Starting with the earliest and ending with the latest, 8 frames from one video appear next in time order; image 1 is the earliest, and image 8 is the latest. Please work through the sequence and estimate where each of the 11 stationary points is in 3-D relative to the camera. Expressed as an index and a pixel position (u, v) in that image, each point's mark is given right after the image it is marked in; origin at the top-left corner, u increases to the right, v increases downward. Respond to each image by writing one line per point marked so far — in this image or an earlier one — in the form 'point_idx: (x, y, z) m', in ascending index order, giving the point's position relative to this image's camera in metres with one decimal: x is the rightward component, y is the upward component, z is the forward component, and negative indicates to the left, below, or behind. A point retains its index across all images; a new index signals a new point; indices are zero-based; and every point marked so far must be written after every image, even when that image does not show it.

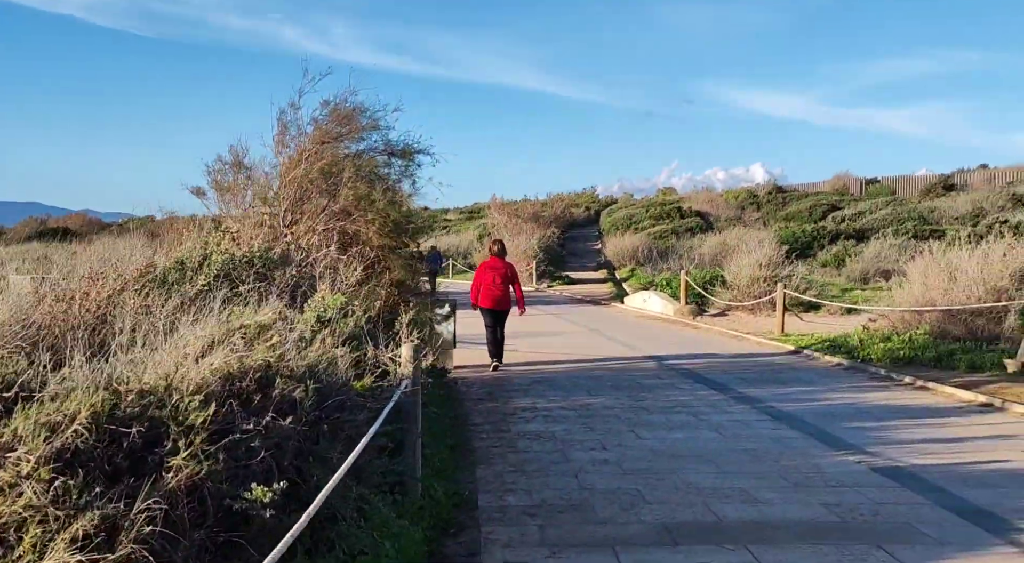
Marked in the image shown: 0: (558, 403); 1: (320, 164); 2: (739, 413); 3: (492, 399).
0: (+0.5, -1.3, +10.4) m
1: (-1.9, +1.2, +9.5) m
2: (+2.3, -1.3, +9.6) m
3: (-0.2, -1.3, +10.8) m
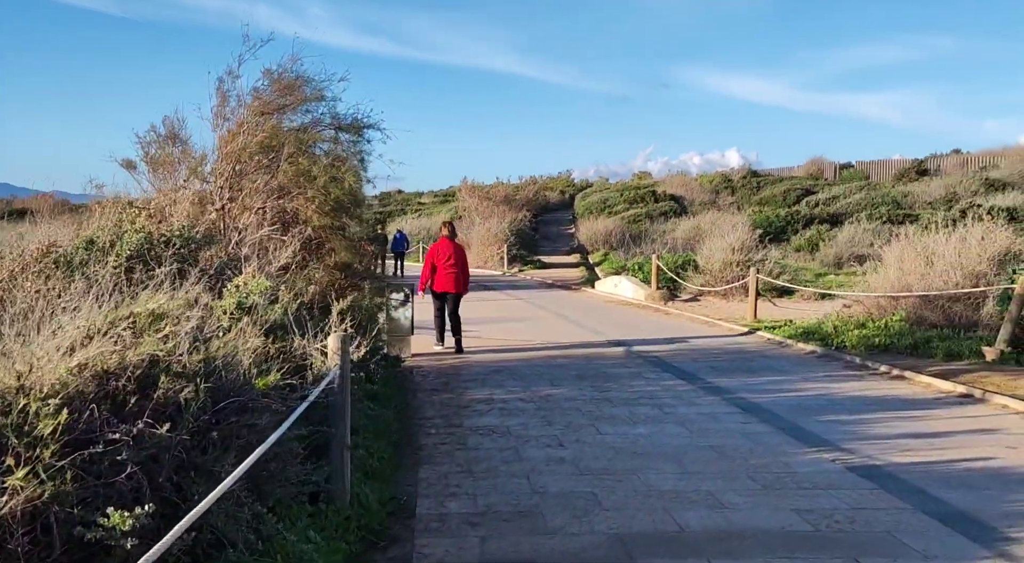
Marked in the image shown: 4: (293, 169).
0: (0.0, -1.2, +9.8) m
1: (-2.3, +1.3, +8.8) m
2: (+1.9, -1.2, +9.1) m
3: (-0.7, -1.2, +10.1) m
4: (-2.0, +1.0, +8.7) m
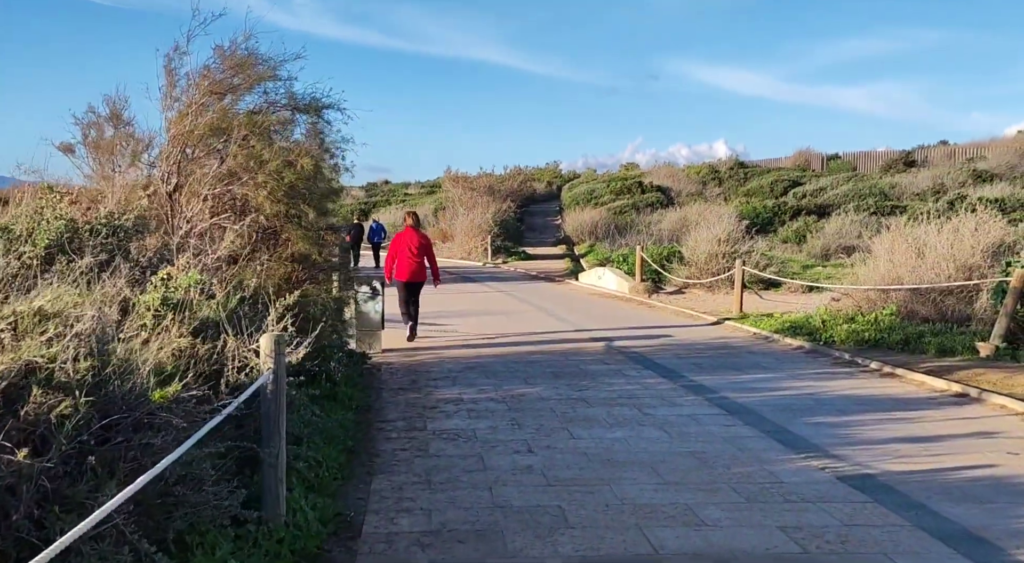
0: (-0.2, -1.1, +9.3) m
1: (-2.6, +1.4, +8.2) m
2: (+1.6, -1.1, +8.5) m
3: (-1.0, -1.1, +9.6) m
4: (-2.3, +1.1, +8.1) m
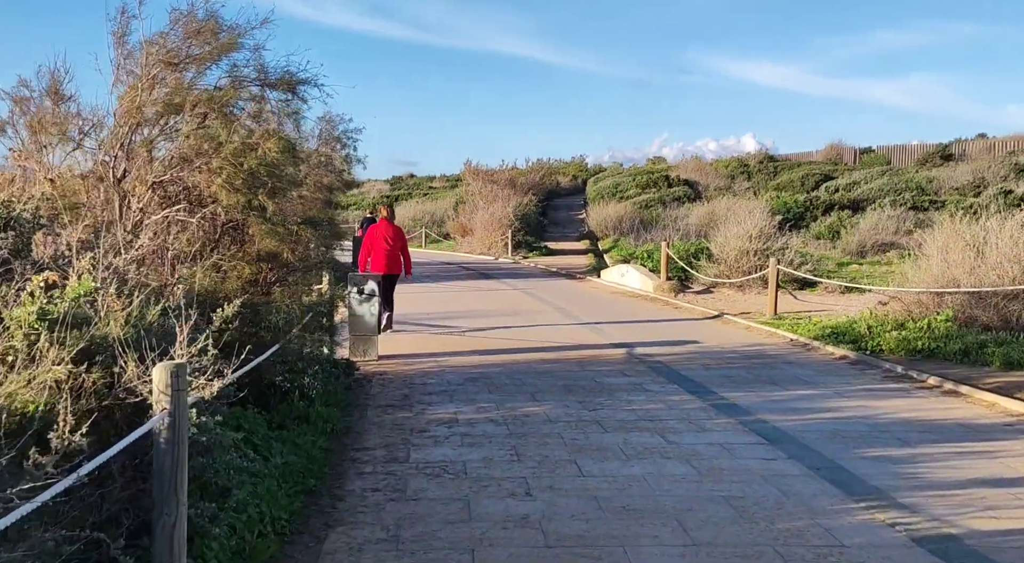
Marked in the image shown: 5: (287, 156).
0: (-0.2, -1.1, +8.1) m
1: (-2.6, +1.4, +7.0) m
2: (+1.6, -1.2, +7.3) m
3: (-0.9, -1.1, +8.4) m
4: (-2.3, +1.1, +6.9) m
5: (-1.7, +0.9, +7.2) m
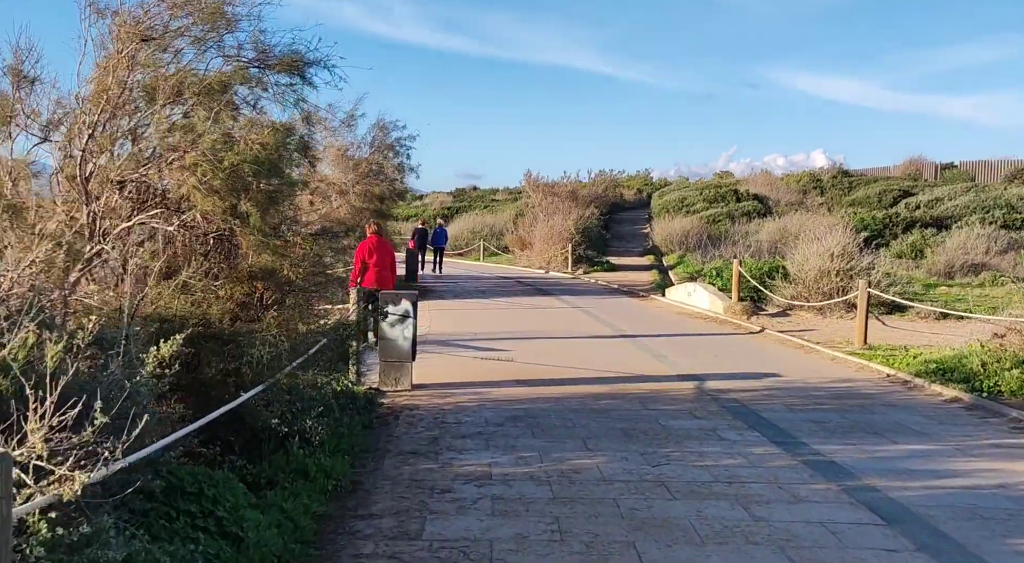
0: (+0.1, -1.3, +6.6) m
1: (-2.3, +1.2, +5.7) m
2: (+1.9, -1.4, +5.7) m
3: (-0.6, -1.3, +7.0) m
4: (-2.0, +0.9, +5.7) m
5: (-1.4, +0.8, +5.9) m
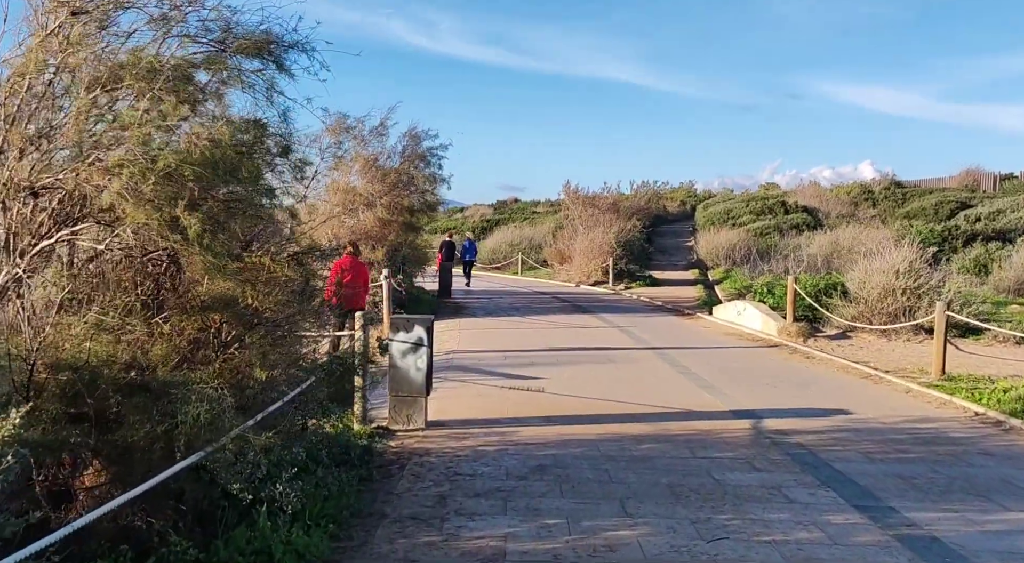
0: (+0.2, -1.5, +5.4) m
1: (-2.2, +1.1, +4.6) m
2: (+1.9, -1.5, +4.4) m
3: (-0.5, -1.5, +5.7) m
4: (-1.9, +0.8, +4.5) m
5: (-1.3, +0.6, +4.7) m
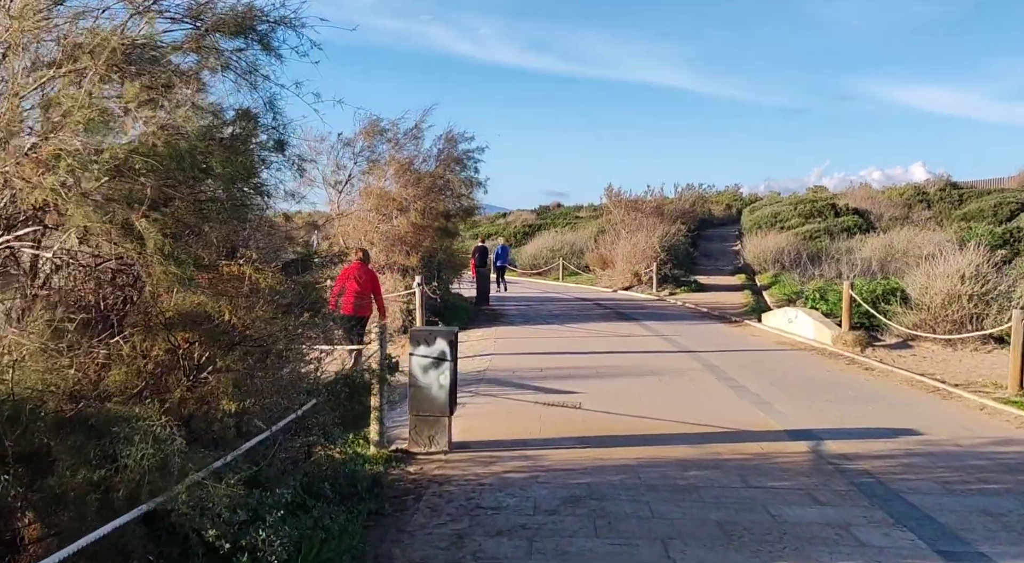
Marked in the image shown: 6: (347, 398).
0: (+0.3, -1.5, +4.6) m
1: (-2.1, +1.0, +3.9) m
2: (+2.0, -1.6, +3.5) m
3: (-0.3, -1.5, +5.0) m
4: (-1.8, +0.7, +3.8) m
5: (-1.3, +0.6, +4.0) m
6: (-1.1, -0.8, +6.3) m
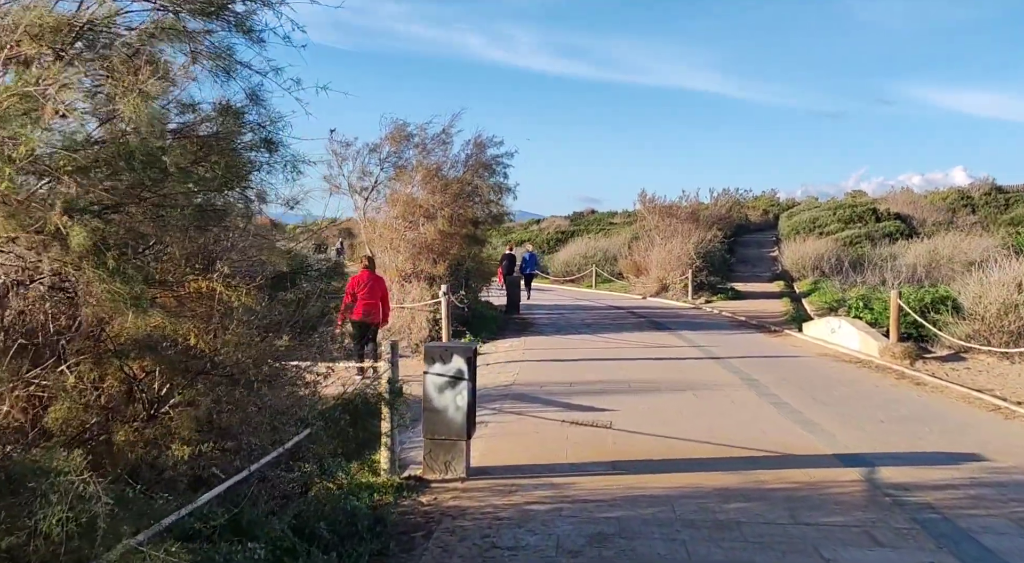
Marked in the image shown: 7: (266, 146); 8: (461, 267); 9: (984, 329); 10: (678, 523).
0: (+0.4, -1.6, +3.9) m
1: (-2.1, +1.0, +3.4) m
2: (+2.0, -1.6, +2.8) m
3: (-0.3, -1.6, +4.4) m
4: (-1.8, +0.7, +3.3) m
5: (-1.2, +0.5, +3.4) m
6: (-1.0, -0.9, +5.7) m
7: (-1.2, +0.7, +4.7) m
8: (-1.1, +0.3, +20.0) m
9: (+7.3, -0.7, +14.8) m
10: (+1.1, -1.5, +6.1) m
